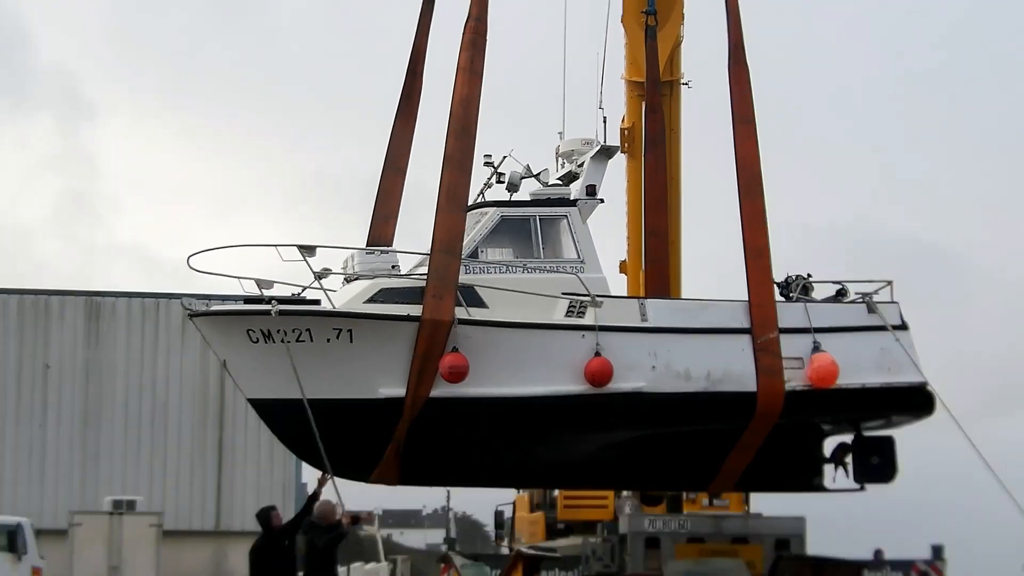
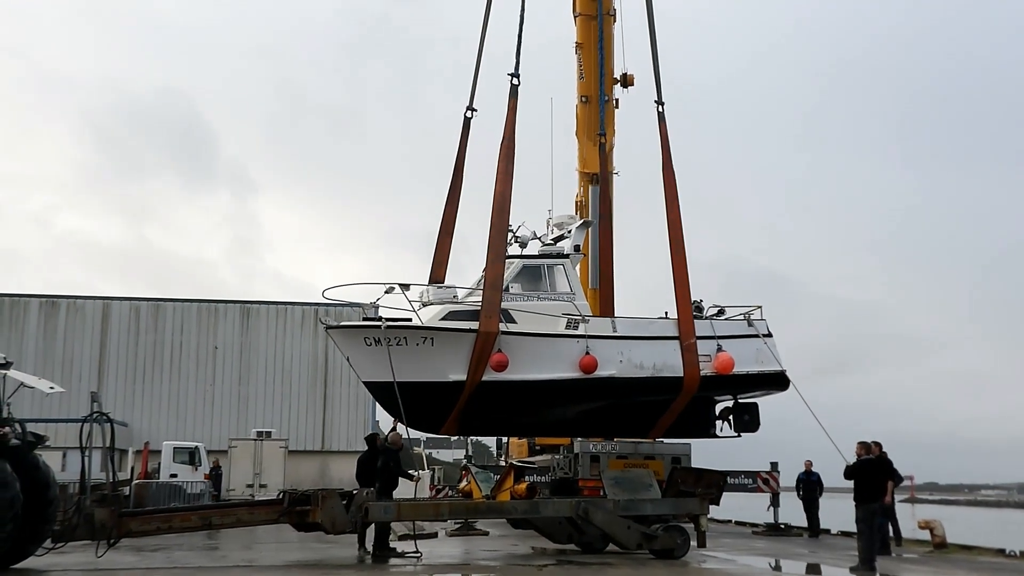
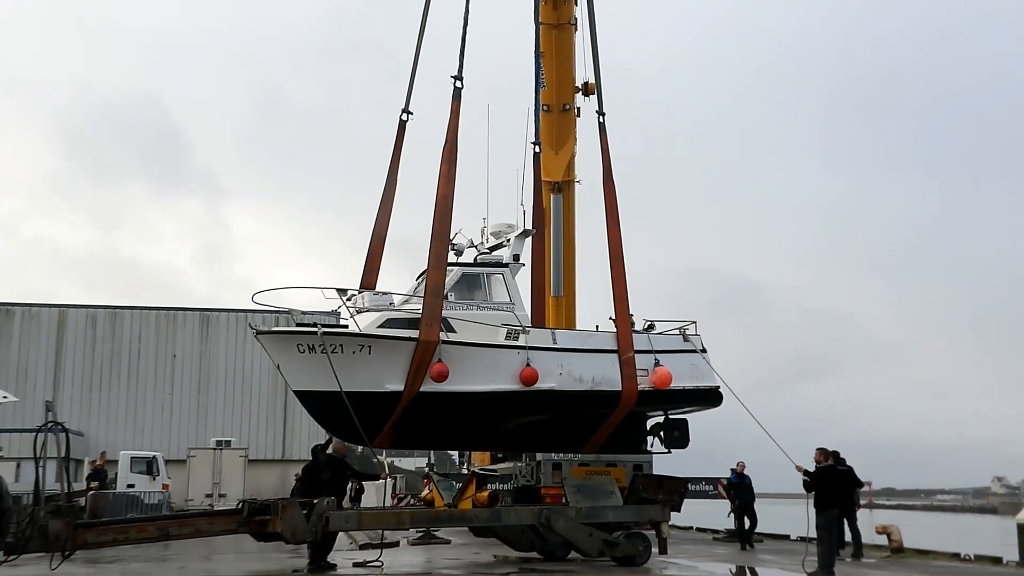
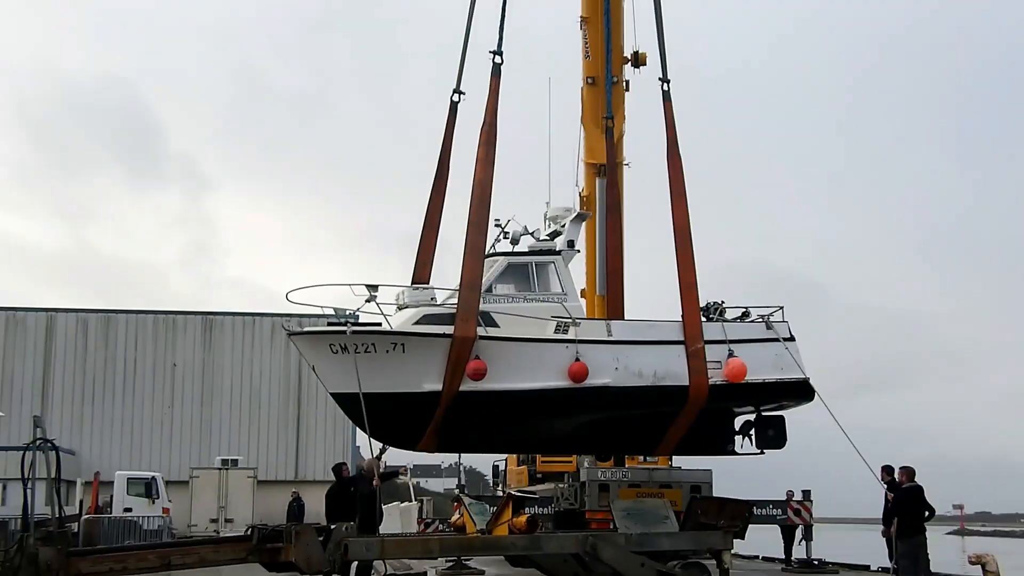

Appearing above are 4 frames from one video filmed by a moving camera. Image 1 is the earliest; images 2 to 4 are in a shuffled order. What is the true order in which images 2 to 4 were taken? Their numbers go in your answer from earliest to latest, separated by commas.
4, 2, 3
